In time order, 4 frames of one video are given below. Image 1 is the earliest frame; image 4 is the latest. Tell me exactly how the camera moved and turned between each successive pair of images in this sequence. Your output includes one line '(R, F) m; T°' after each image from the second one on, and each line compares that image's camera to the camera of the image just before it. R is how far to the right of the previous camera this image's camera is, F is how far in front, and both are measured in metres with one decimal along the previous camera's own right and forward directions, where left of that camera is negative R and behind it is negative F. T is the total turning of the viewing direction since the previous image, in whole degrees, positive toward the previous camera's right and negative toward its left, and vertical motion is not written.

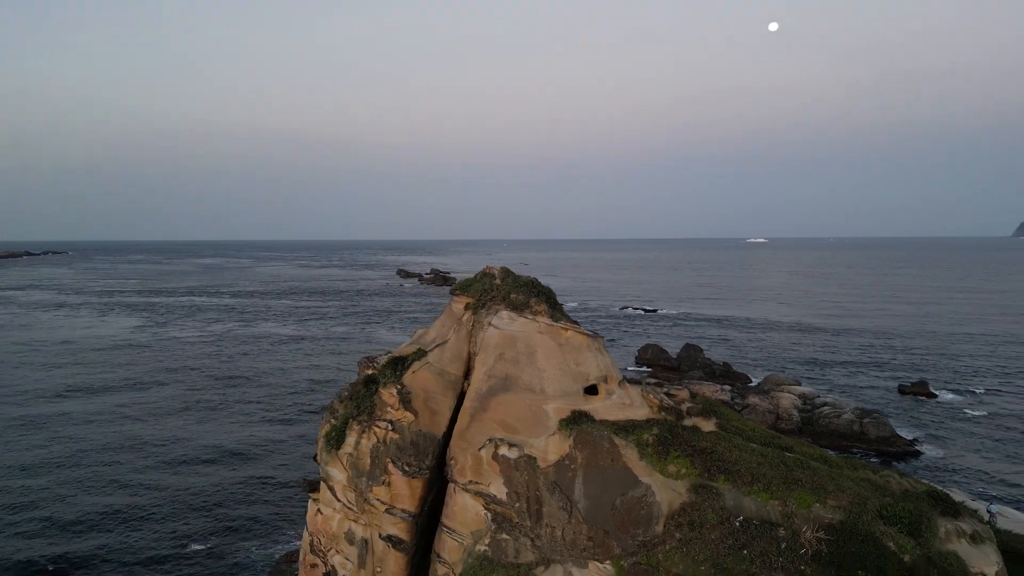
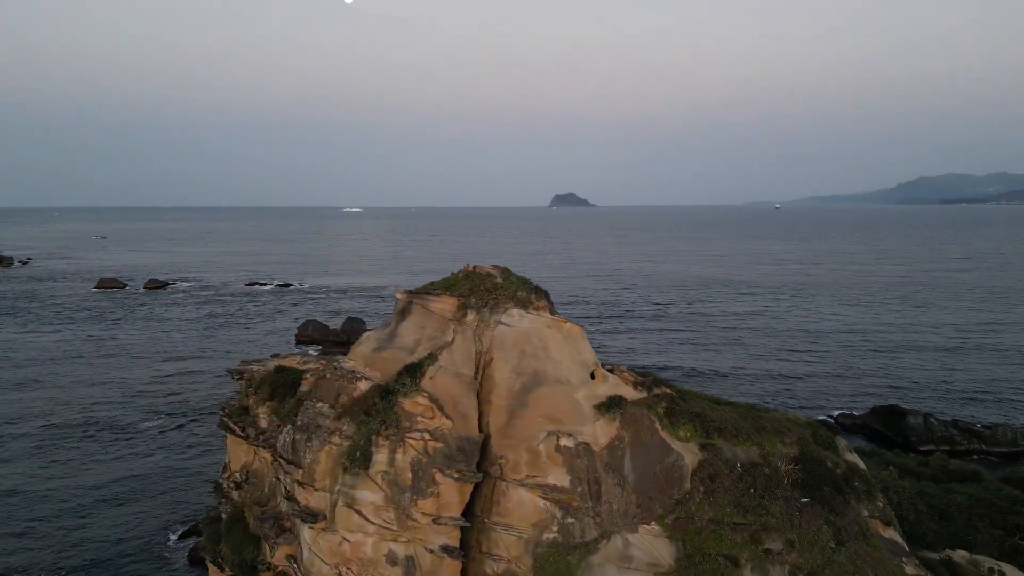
(-2.9, +0.6) m; +30°
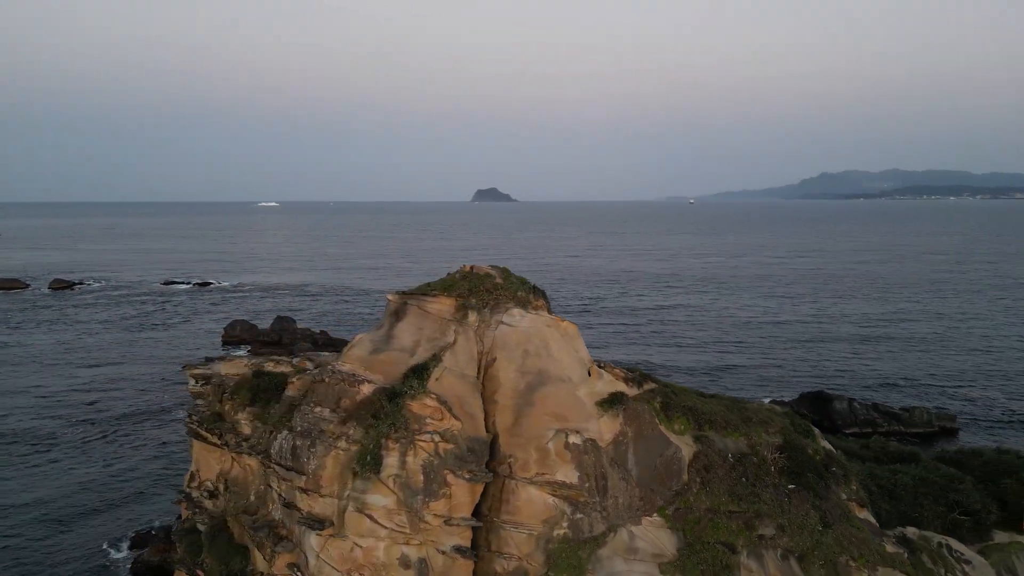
(-0.6, 0.0) m; +6°
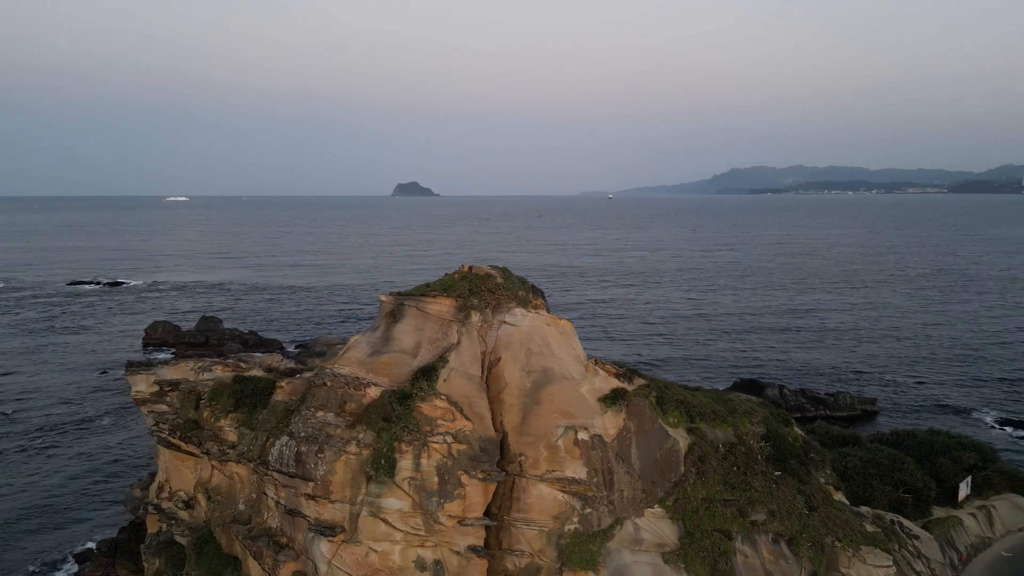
(-0.6, 0.0) m; +6°
